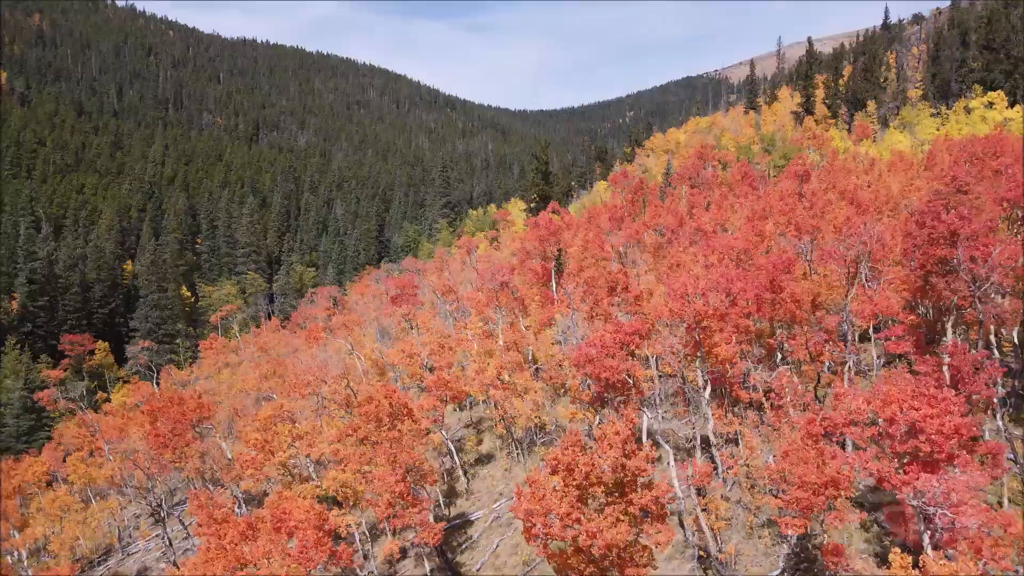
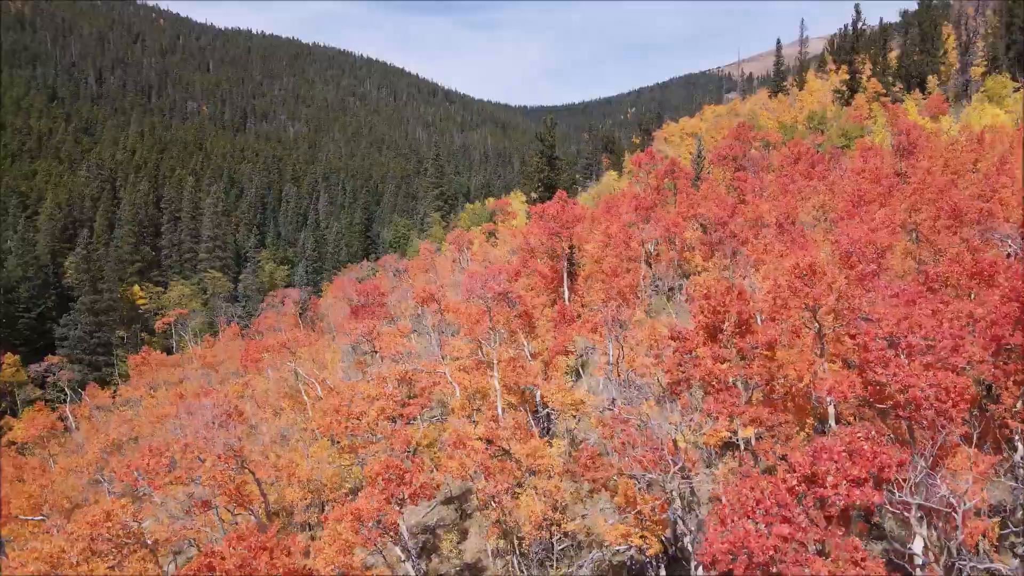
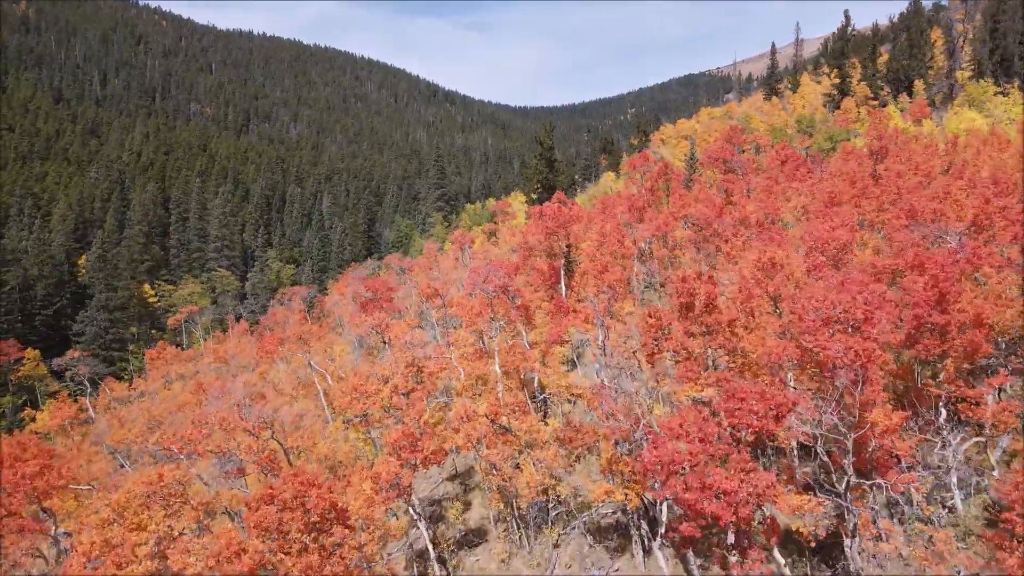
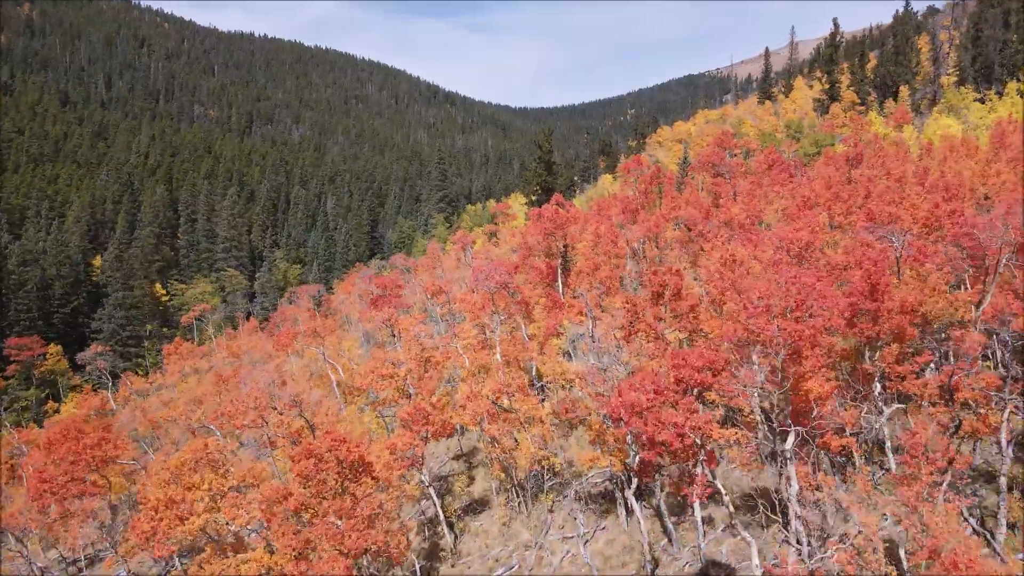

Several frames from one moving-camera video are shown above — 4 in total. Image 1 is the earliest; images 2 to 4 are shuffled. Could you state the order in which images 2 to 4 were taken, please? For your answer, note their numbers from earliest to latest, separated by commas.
4, 3, 2
